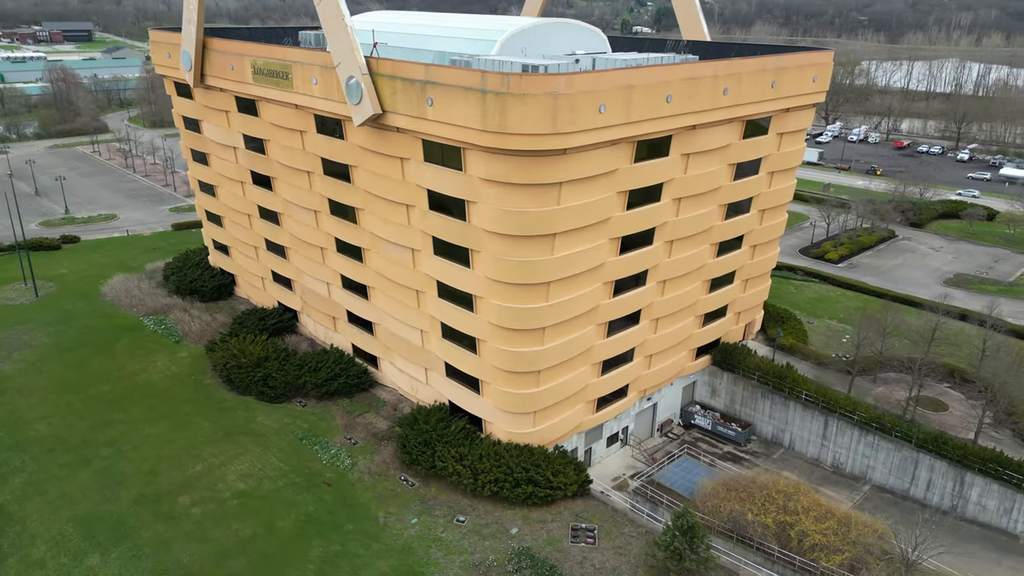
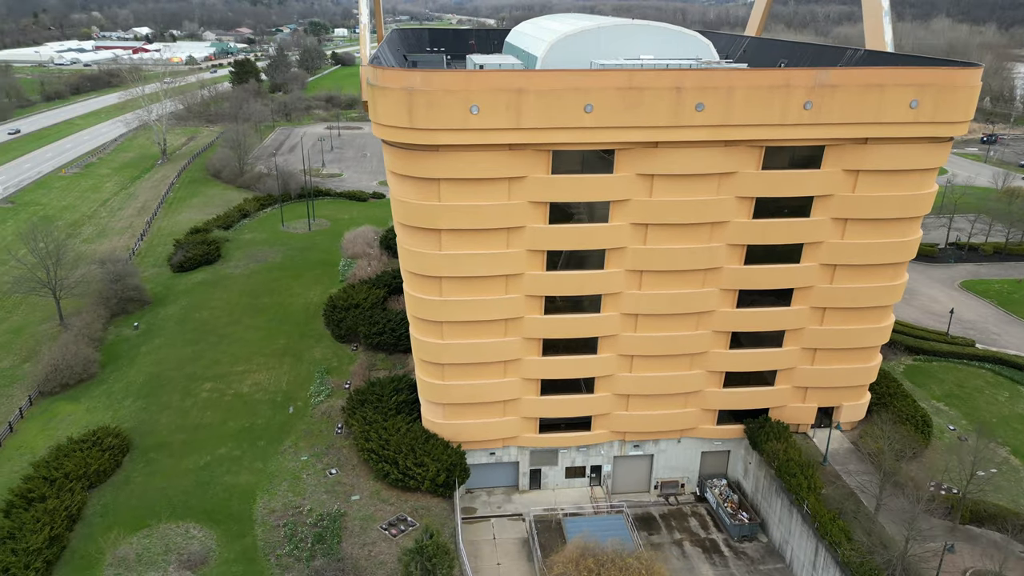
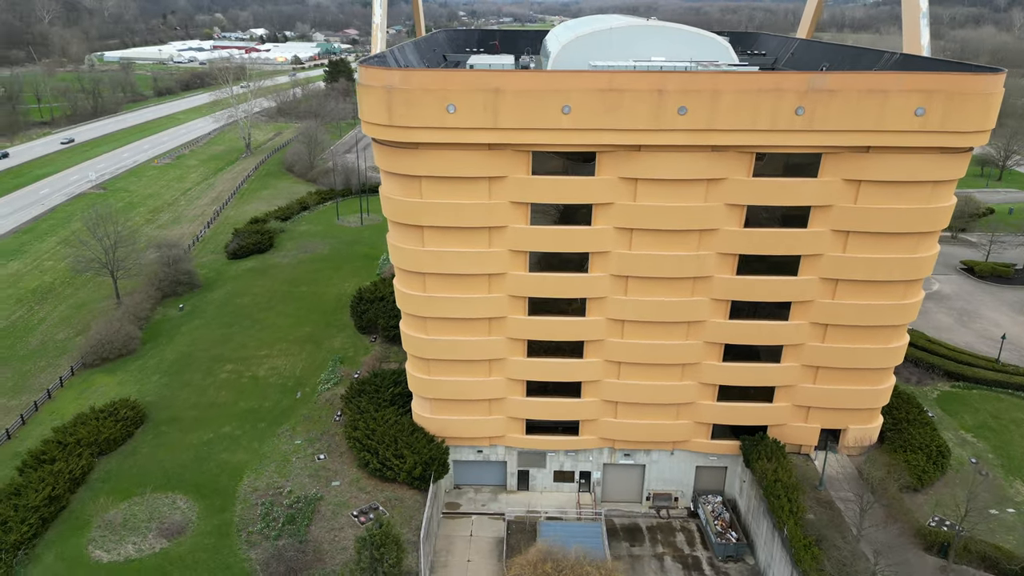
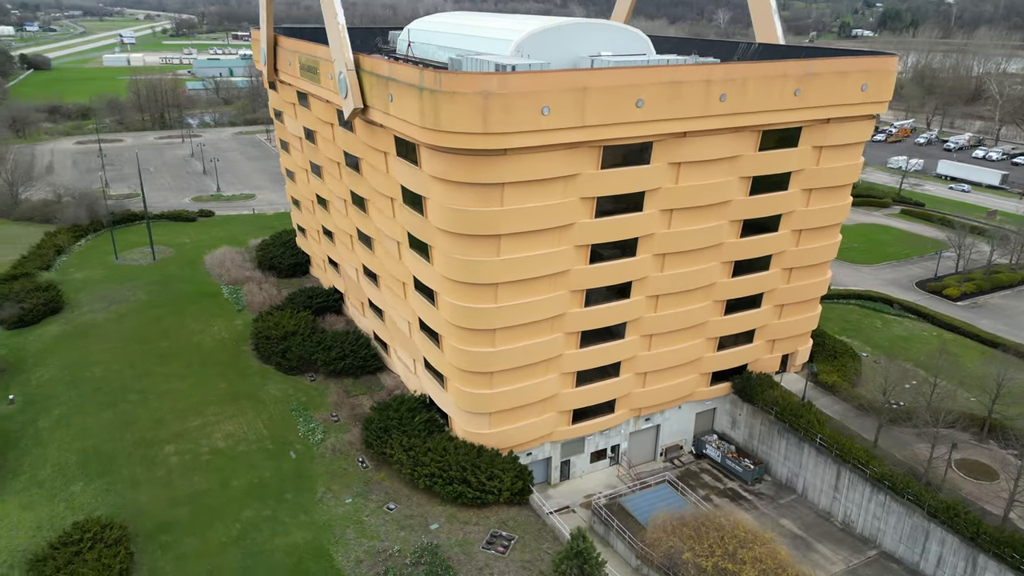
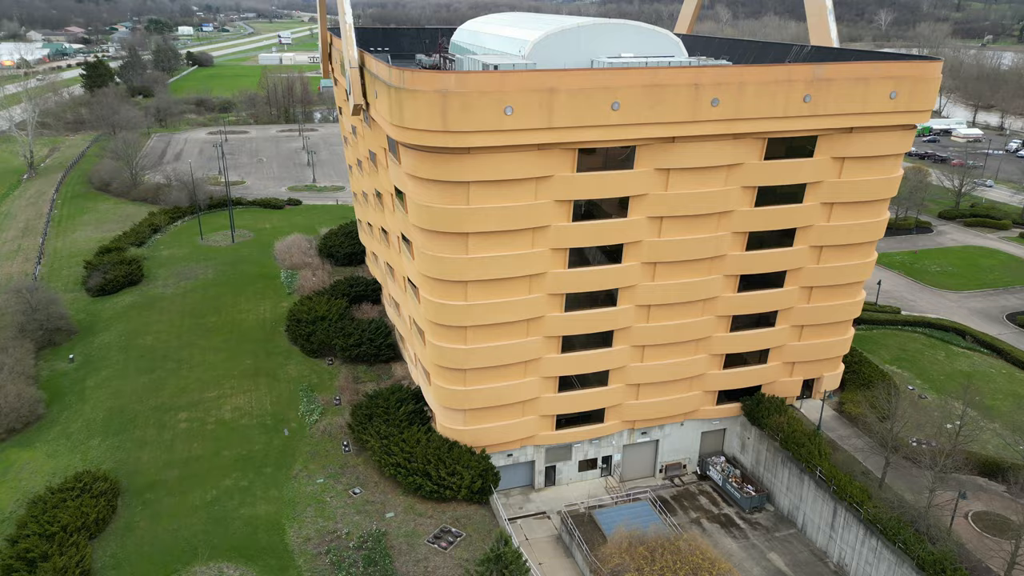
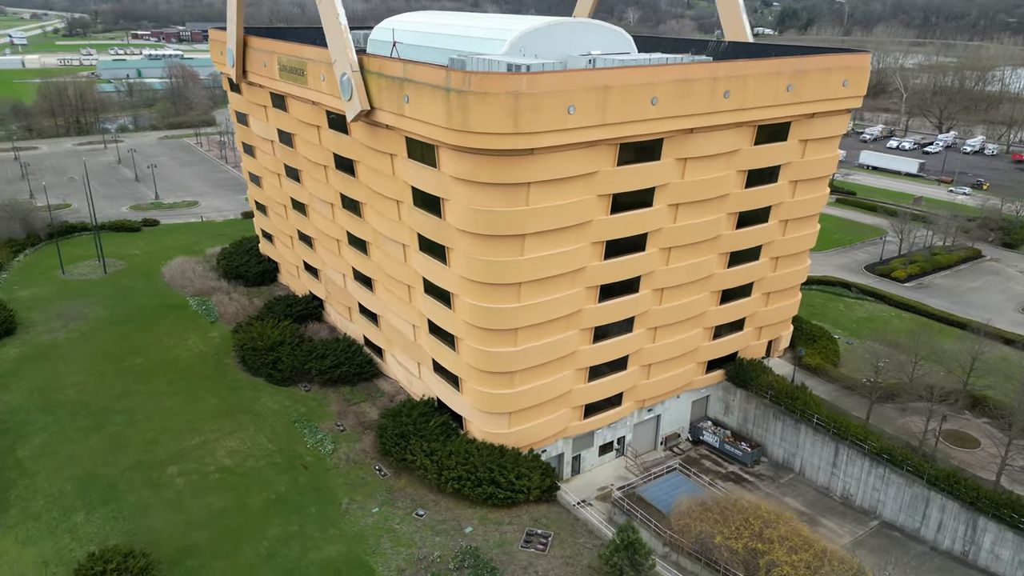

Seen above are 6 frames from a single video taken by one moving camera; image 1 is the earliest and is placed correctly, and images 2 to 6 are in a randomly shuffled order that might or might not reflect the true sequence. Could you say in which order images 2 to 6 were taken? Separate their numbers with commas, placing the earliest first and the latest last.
6, 4, 5, 2, 3
